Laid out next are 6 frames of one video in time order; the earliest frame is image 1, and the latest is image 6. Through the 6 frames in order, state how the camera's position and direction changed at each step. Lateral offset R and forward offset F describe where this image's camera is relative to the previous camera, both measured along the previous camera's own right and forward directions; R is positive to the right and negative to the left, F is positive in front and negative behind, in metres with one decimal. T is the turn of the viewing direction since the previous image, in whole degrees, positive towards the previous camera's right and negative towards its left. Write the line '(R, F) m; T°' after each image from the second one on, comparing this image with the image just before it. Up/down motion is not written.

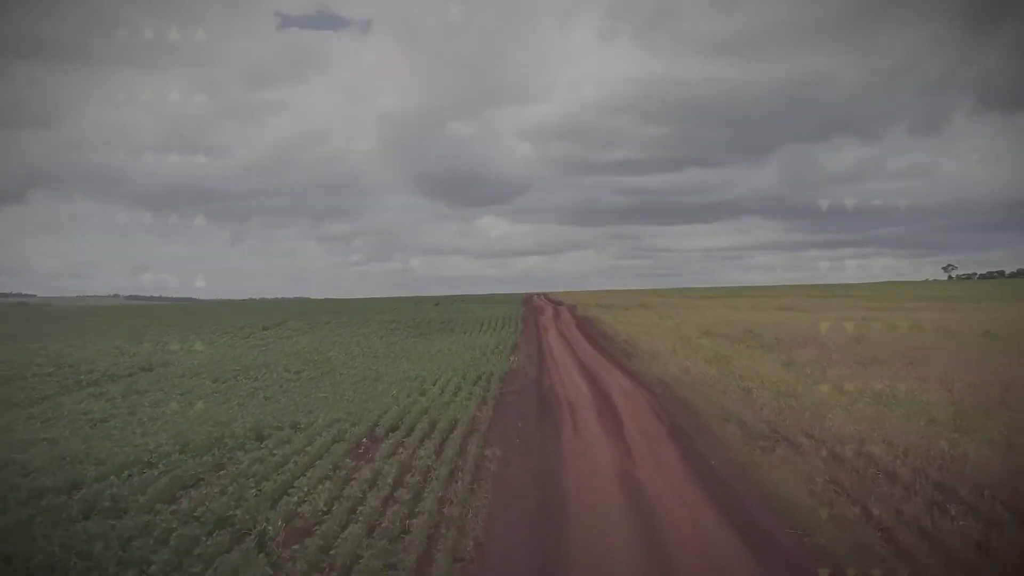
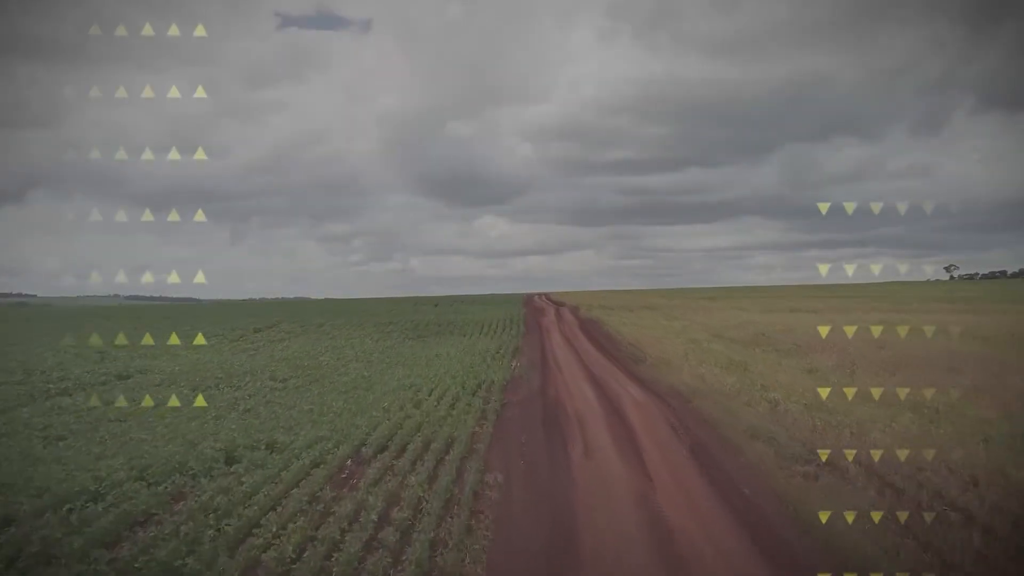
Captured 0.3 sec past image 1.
(0.0, +0.2) m; 0°
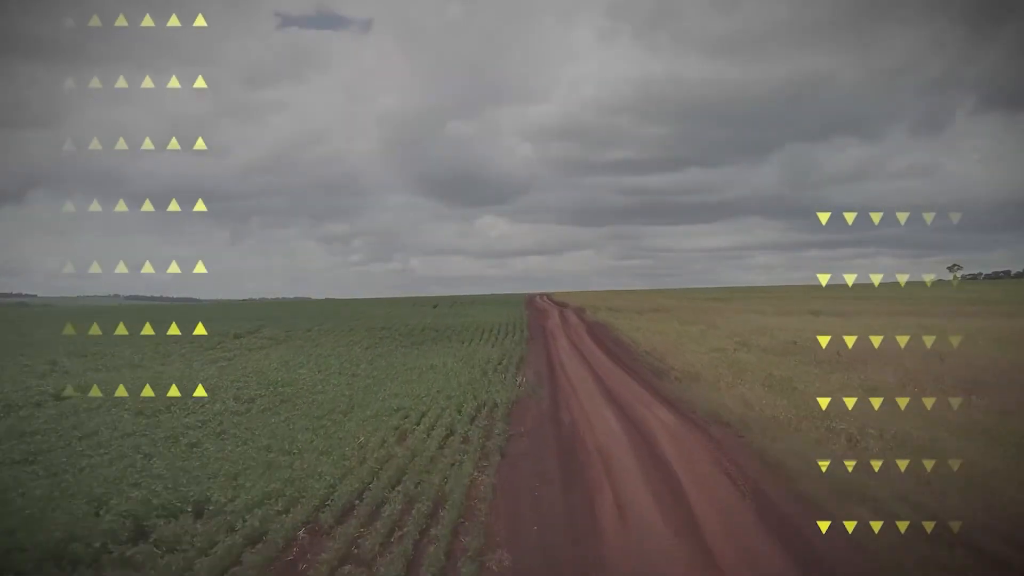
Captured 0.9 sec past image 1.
(0.0, +0.4) m; 0°
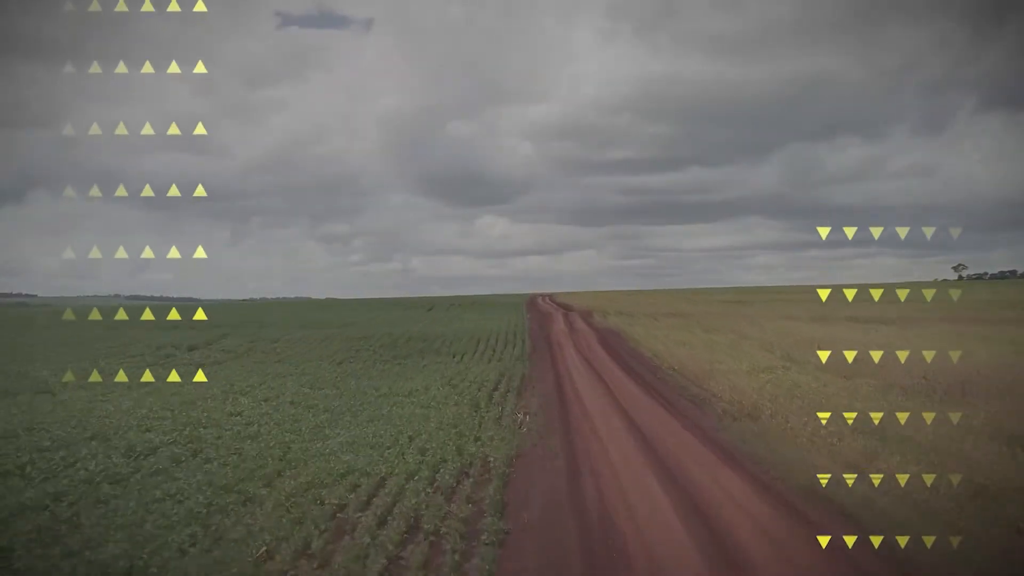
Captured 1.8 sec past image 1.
(0.0, +0.7) m; 0°
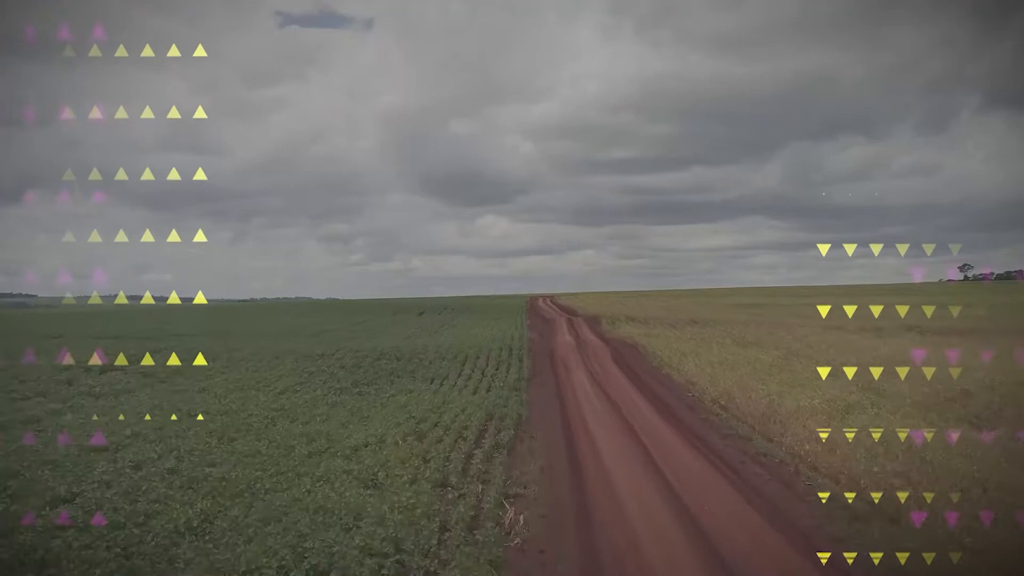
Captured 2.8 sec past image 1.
(0.0, +0.7) m; 0°
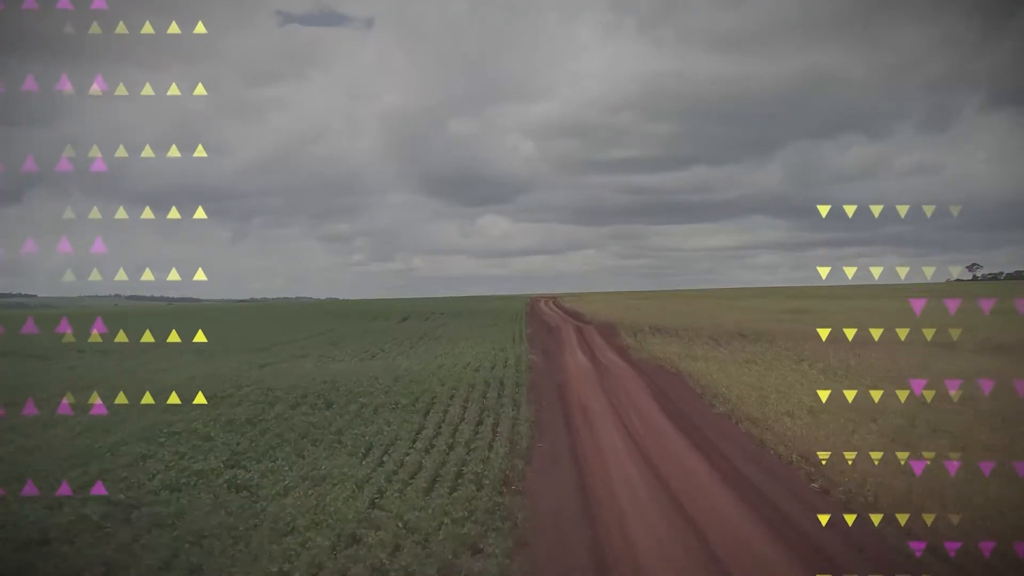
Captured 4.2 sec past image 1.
(0.0, +0.8) m; 0°
